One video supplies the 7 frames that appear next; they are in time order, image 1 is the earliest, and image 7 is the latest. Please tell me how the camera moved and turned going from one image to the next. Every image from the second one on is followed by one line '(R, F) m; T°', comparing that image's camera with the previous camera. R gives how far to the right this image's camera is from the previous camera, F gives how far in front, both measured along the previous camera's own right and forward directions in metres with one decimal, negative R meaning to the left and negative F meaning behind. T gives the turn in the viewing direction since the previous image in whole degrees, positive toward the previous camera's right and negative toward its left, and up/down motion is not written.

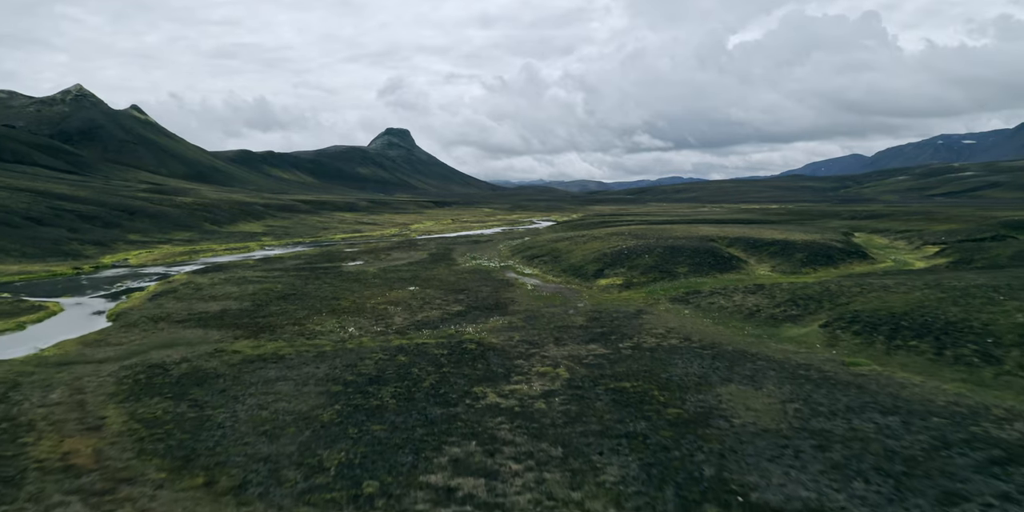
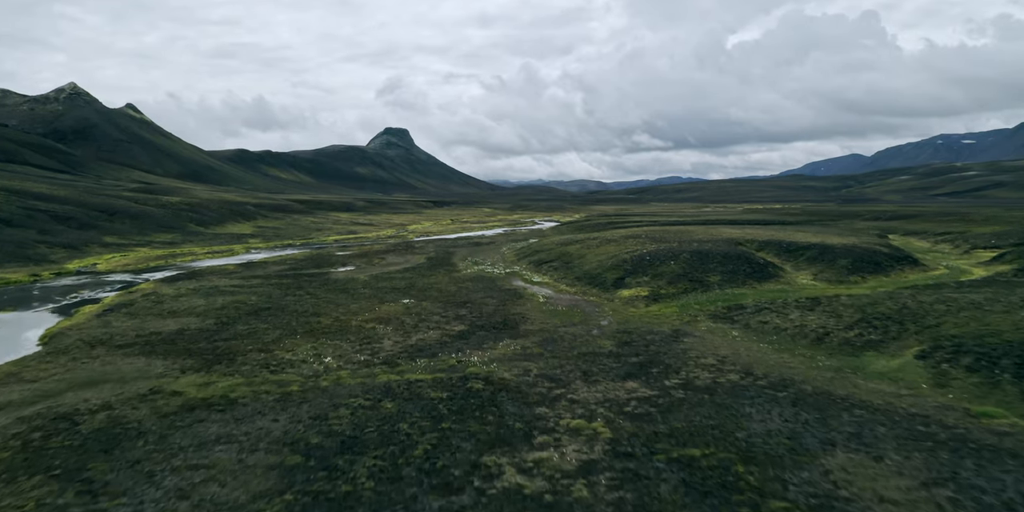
(-0.7, +8.3) m; 0°
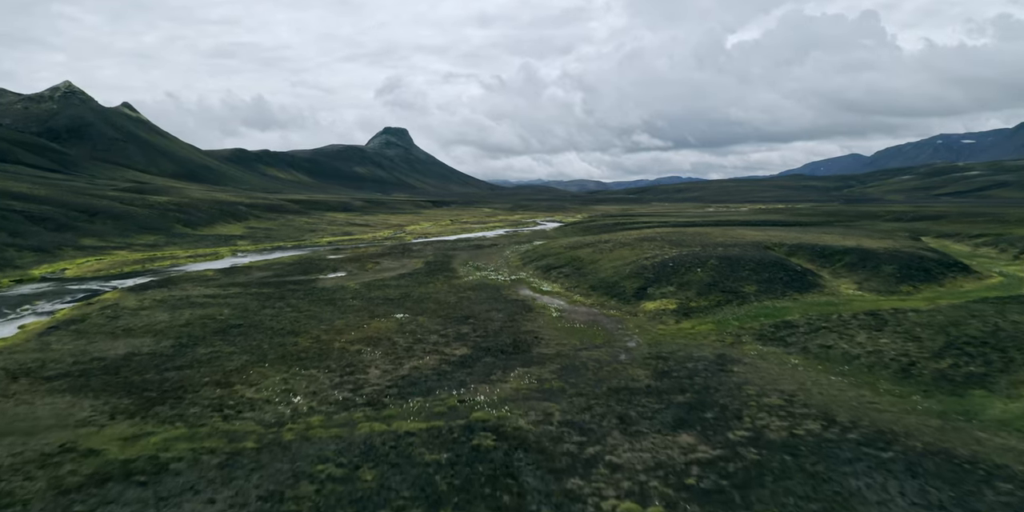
(-0.5, +6.9) m; 0°
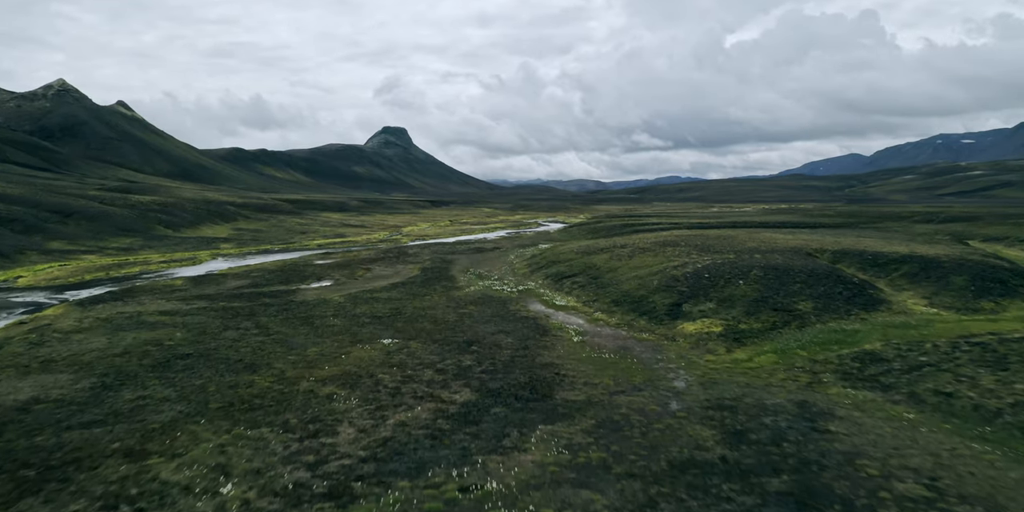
(-0.6, +8.4) m; 0°
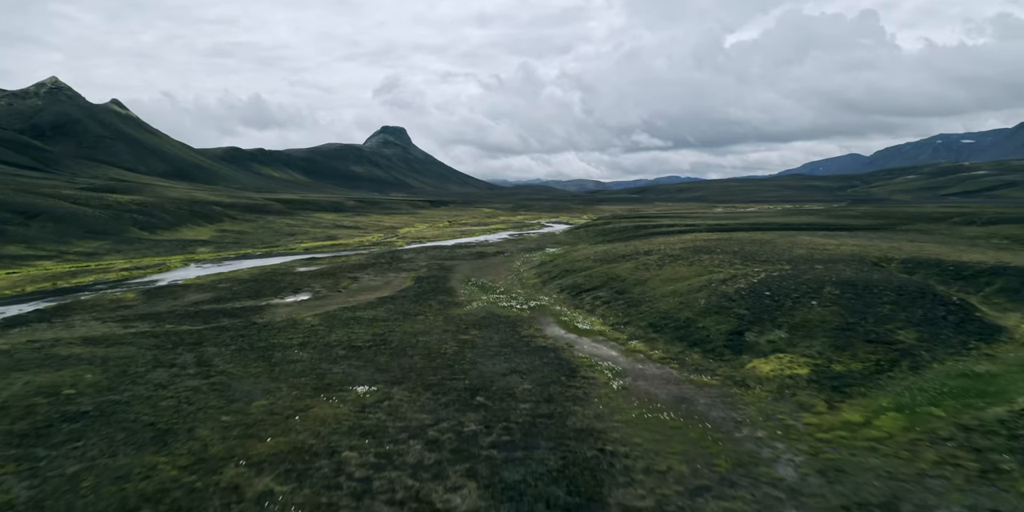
(-0.7, +9.9) m; 0°
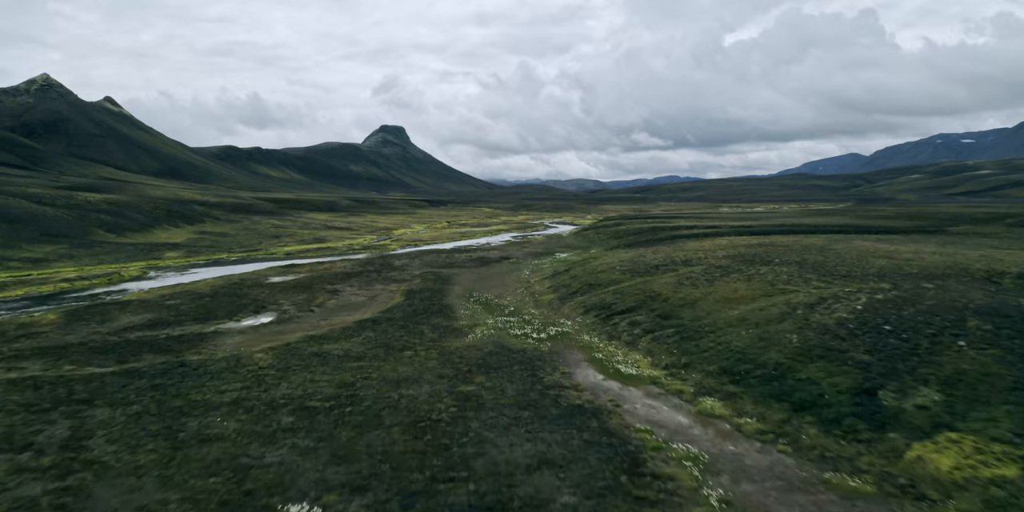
(-0.7, +11.4) m; 0°
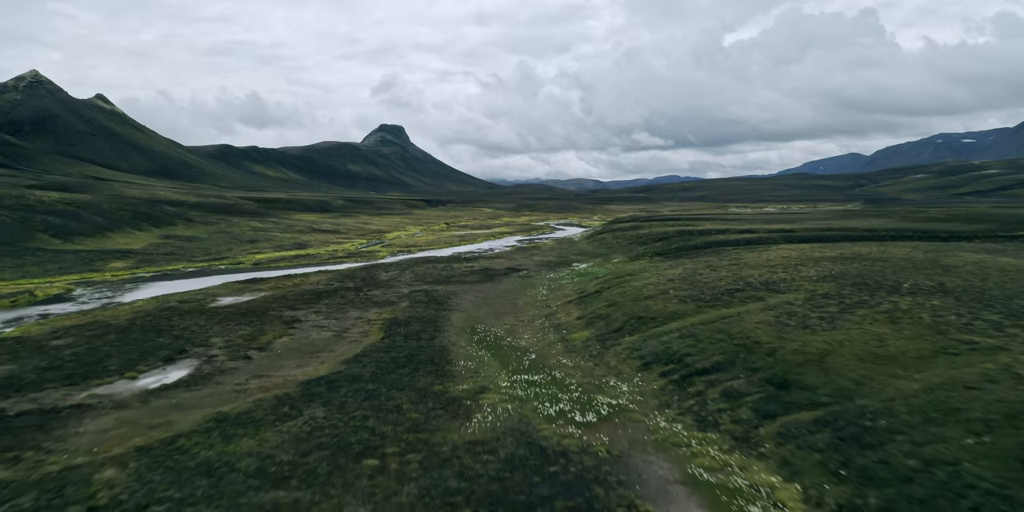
(-0.9, +14.7) m; 0°
